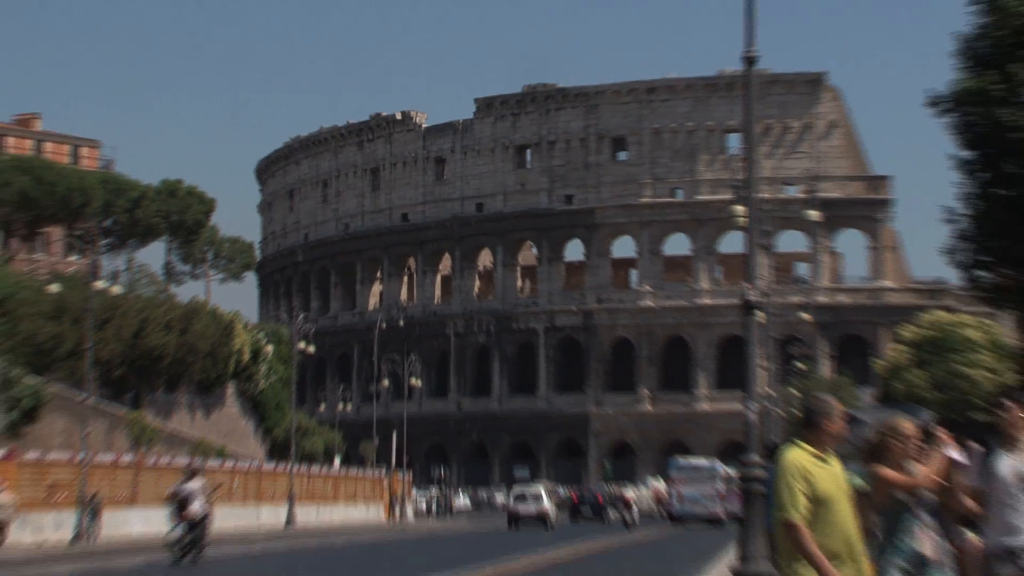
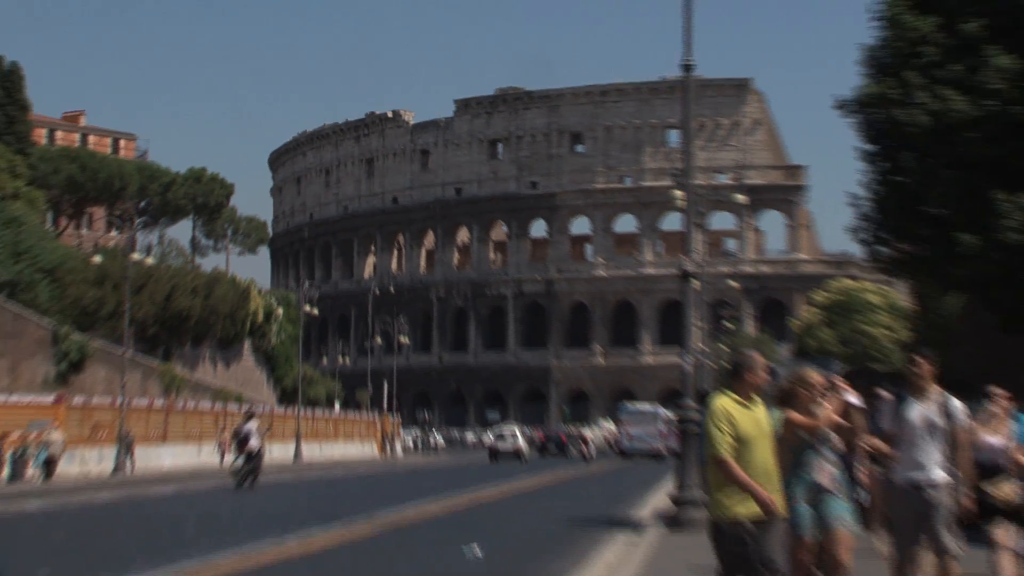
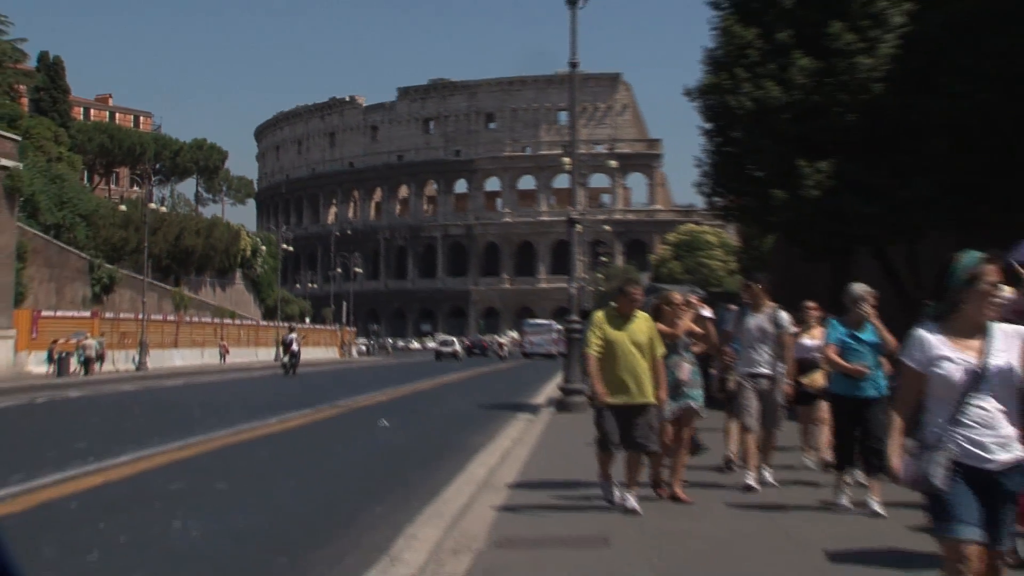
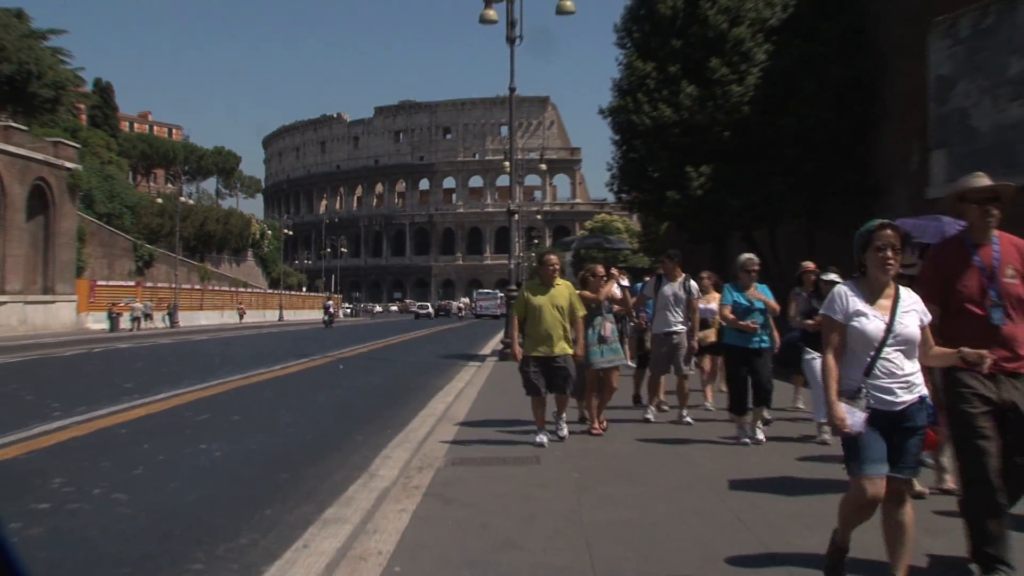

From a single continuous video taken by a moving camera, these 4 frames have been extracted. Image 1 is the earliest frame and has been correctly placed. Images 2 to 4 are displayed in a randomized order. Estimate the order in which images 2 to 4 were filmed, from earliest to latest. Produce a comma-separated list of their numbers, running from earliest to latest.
2, 3, 4
